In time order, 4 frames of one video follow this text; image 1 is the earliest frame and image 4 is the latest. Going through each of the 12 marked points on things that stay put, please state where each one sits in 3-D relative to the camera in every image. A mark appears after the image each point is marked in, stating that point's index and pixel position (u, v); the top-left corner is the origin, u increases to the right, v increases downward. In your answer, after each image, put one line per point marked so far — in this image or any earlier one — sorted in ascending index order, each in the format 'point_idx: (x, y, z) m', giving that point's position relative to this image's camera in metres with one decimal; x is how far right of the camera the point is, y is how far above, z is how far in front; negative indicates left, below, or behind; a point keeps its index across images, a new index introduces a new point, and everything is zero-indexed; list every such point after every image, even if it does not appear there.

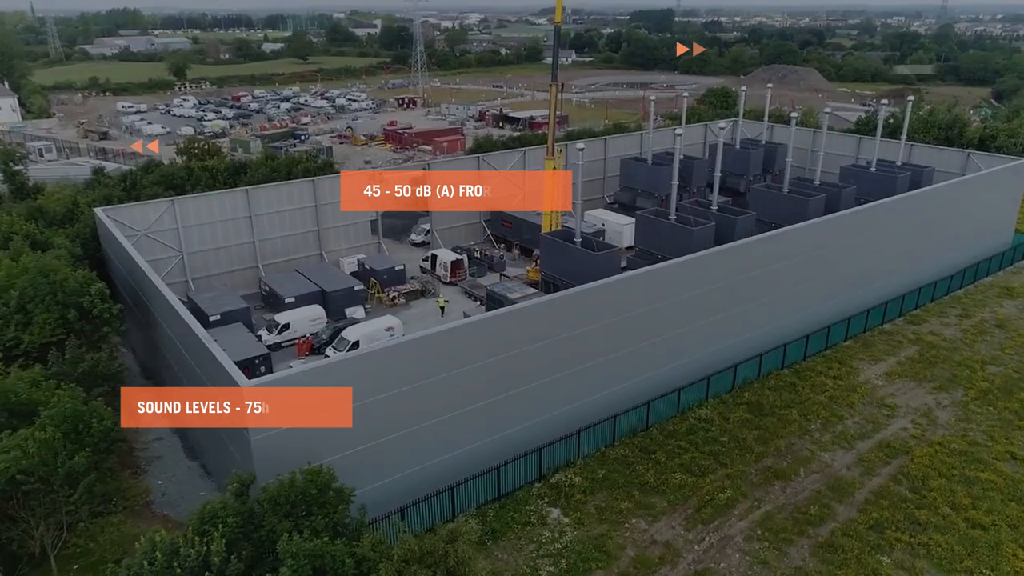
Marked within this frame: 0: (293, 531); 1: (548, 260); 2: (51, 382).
0: (-2.3, -2.5, +7.8) m
1: (+0.9, +0.7, +18.5) m
2: (-7.1, -1.4, +11.2) m
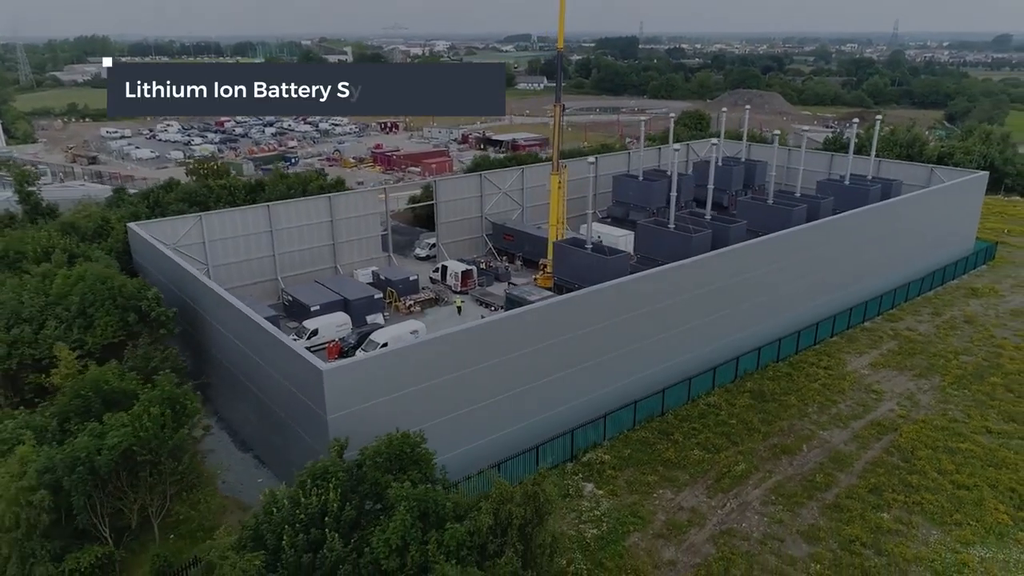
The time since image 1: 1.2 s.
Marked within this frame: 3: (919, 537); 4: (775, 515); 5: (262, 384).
0: (-1.4, -2.3, +9.0) m
1: (+1.3, +0.6, +19.9) m
2: (-6.4, -1.4, +12.2) m
3: (+6.8, -4.1, +12.3) m
4: (+4.6, -4.0, +12.8) m
5: (-4.5, -1.8, +13.1) m
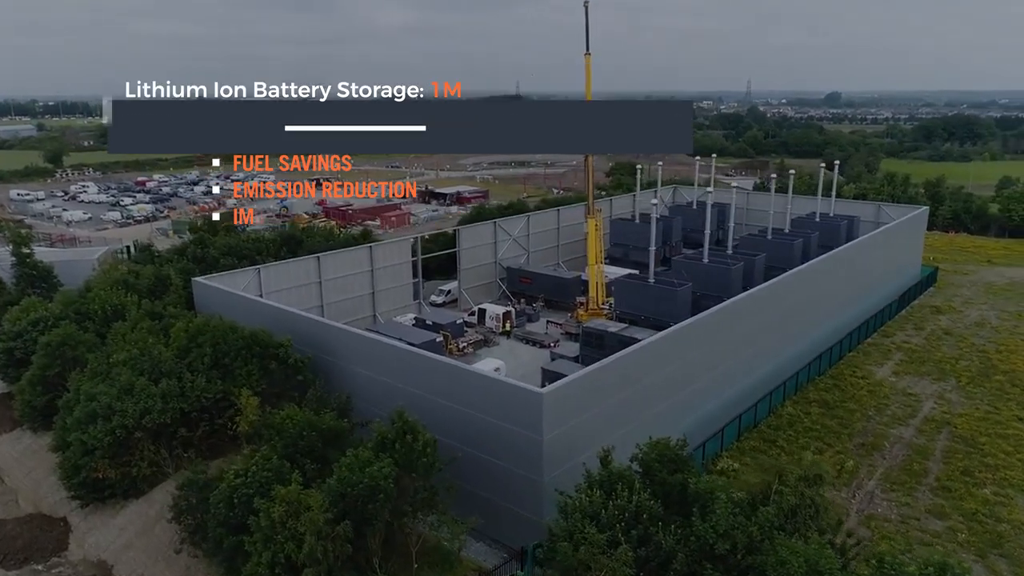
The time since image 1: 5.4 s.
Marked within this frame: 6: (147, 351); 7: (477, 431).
0: (+2.4, -2.6, +10.0) m
1: (+3.1, -0.4, +21.4) m
2: (-3.1, -2.1, +12.4) m
3: (+10.0, -4.3, +14.5) m
4: (+7.7, -4.2, +14.7) m
5: (-1.4, -2.5, +13.6) m
6: (-7.3, -1.3, +14.8) m
7: (-0.6, -2.5, +13.0) m
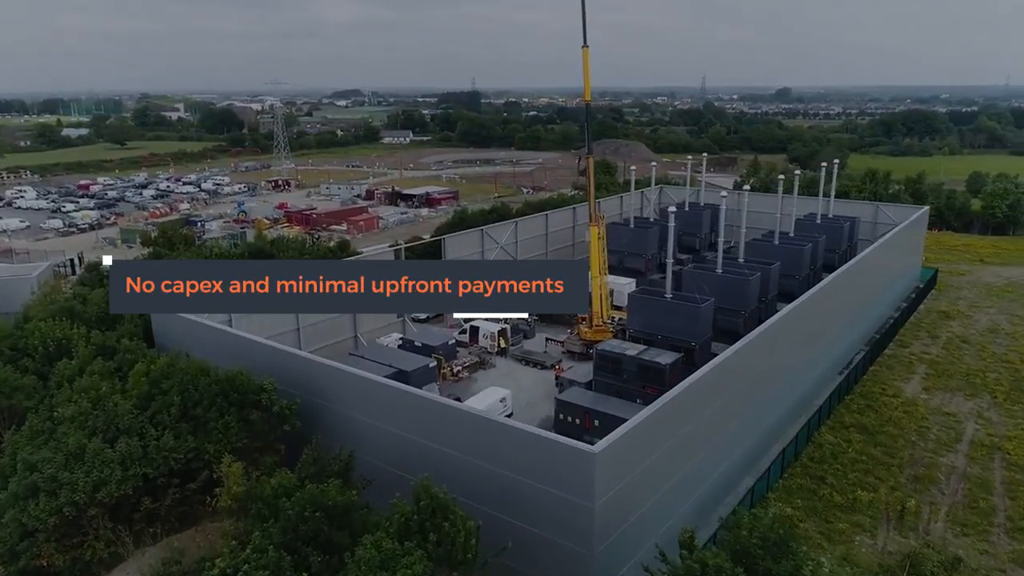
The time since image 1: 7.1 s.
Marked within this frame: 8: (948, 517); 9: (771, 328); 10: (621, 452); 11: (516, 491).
0: (+3.1, -3.1, +8.1) m
1: (+3.2, -0.8, +19.5) m
2: (-2.5, -2.7, +10.2) m
3: (+10.5, -4.6, +13.0) m
4: (+8.2, -4.6, +13.1) m
5: (-0.8, -3.0, +11.4) m
6: (-6.8, -2.0, +12.3) m
7: (0.0, -3.0, +10.8) m
8: (+8.3, -4.4, +14.0) m
9: (+5.5, -0.8, +15.8) m
10: (+1.6, -2.3, +10.7) m
11: (0.0, -3.0, +10.8) m
